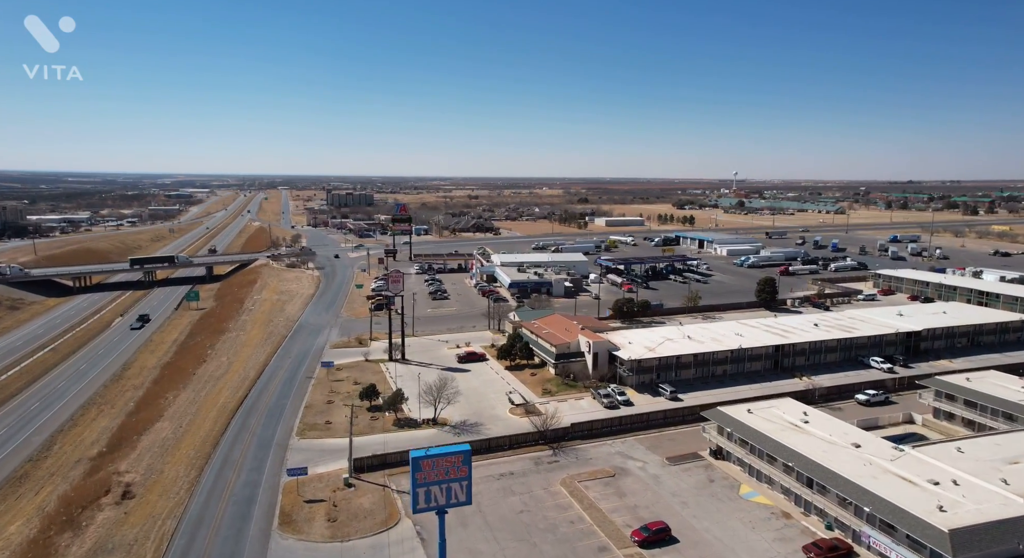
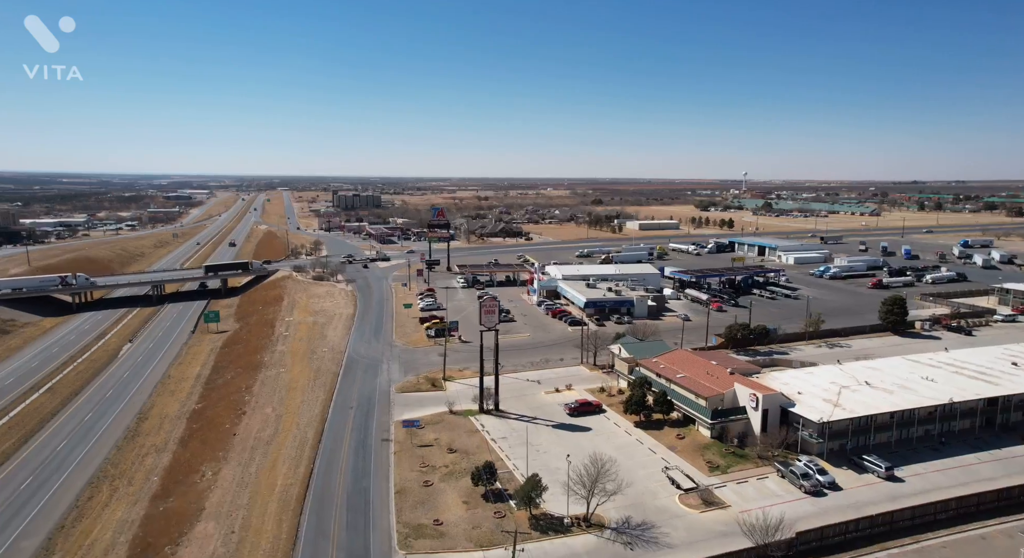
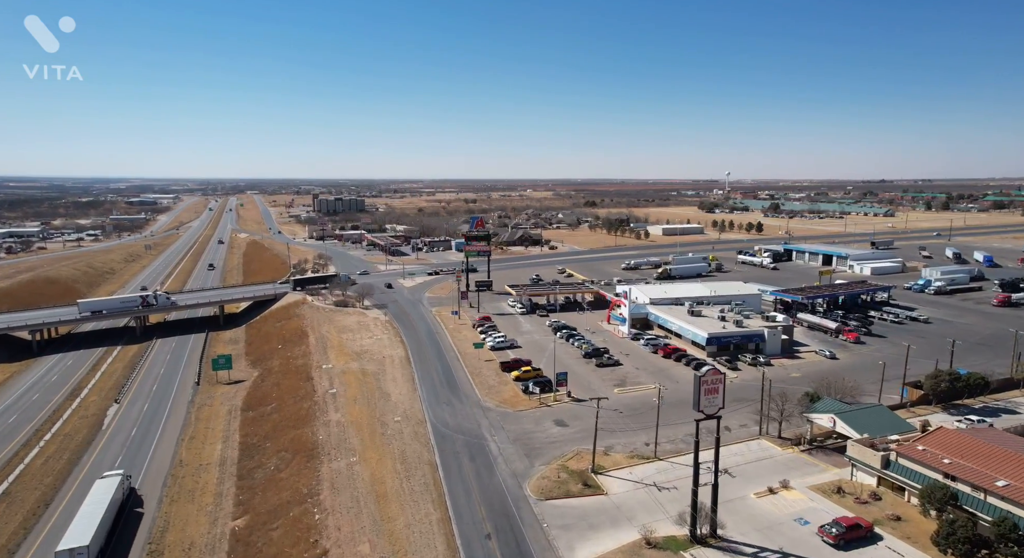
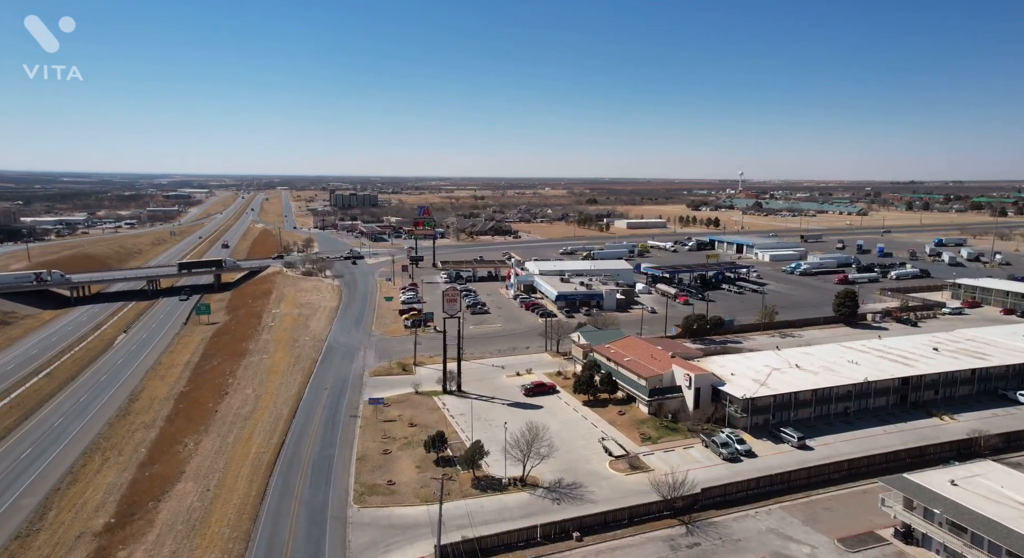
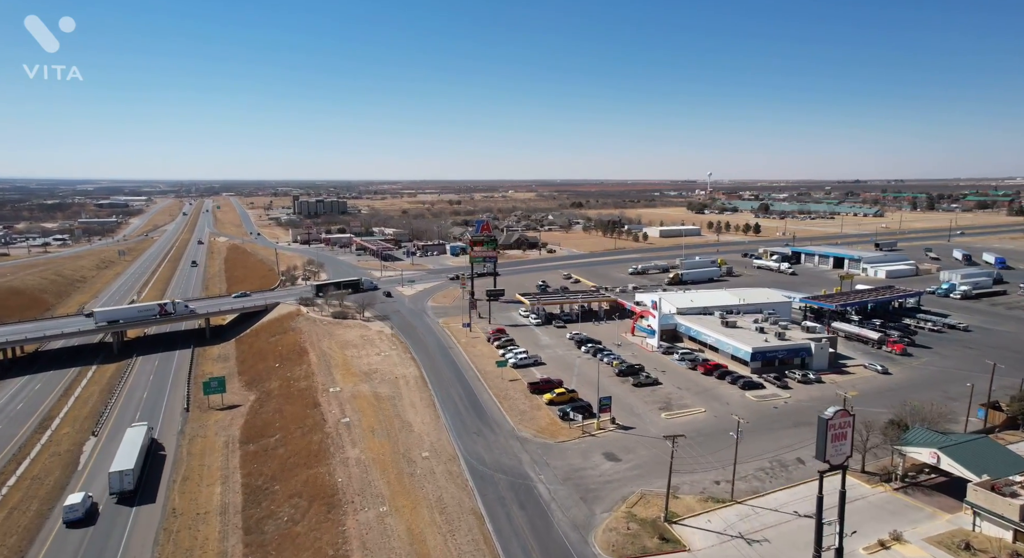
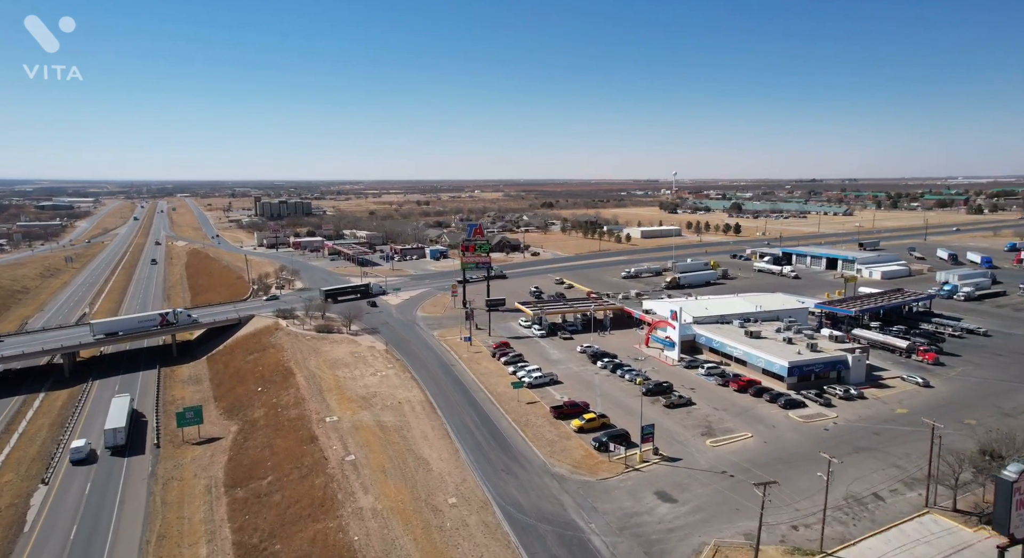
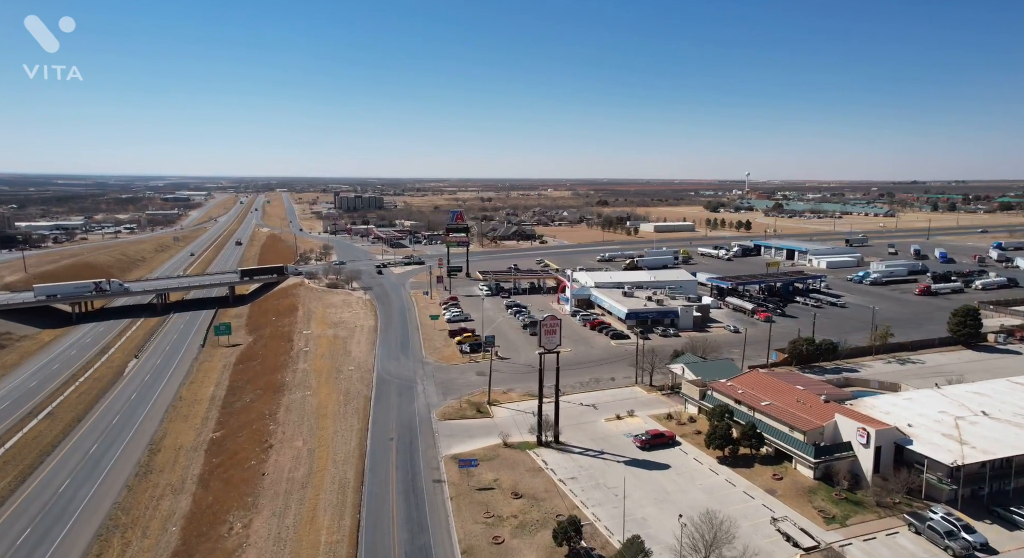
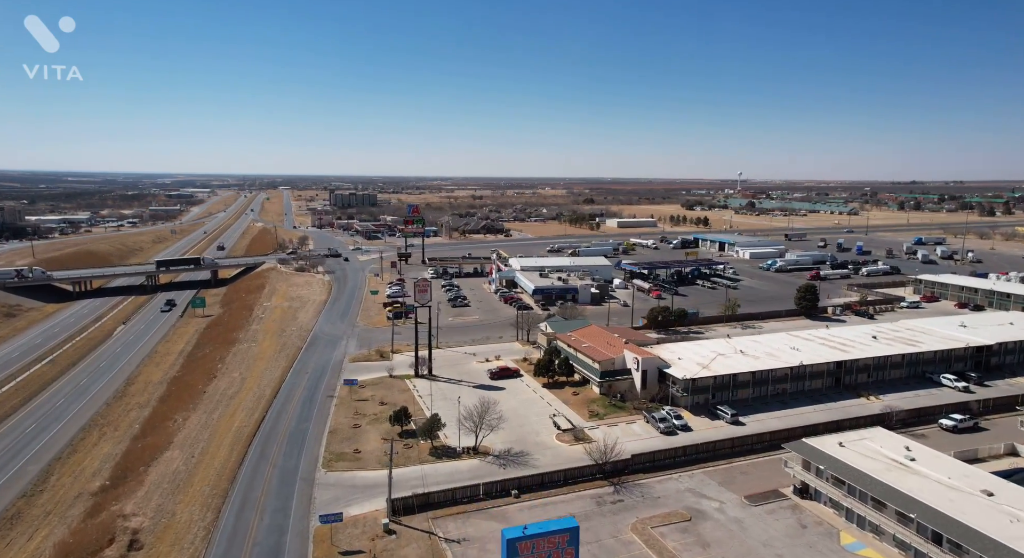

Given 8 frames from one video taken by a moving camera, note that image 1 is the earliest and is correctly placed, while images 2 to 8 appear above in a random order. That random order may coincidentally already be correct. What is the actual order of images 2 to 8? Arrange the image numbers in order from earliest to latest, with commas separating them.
8, 4, 2, 7, 3, 5, 6
